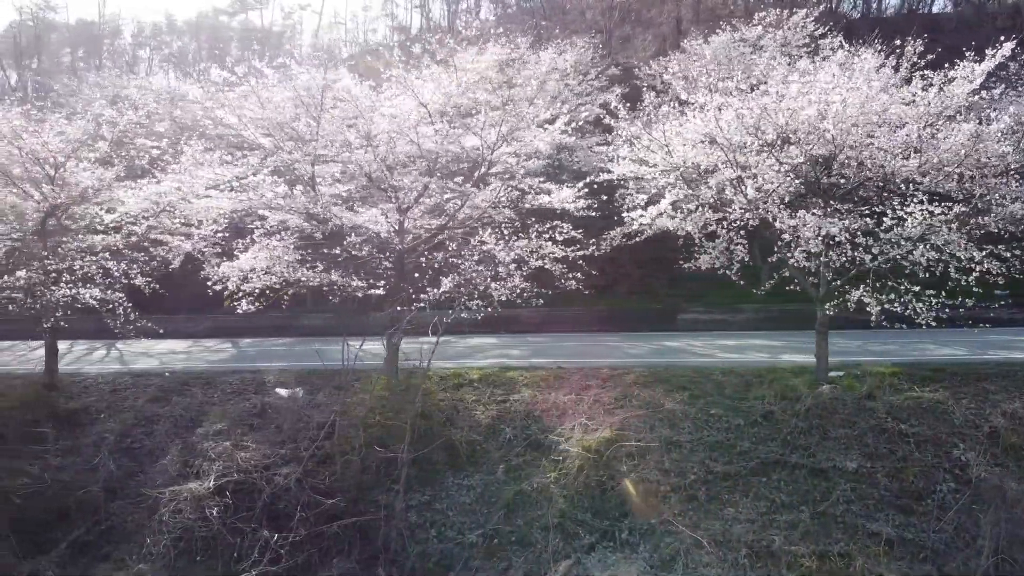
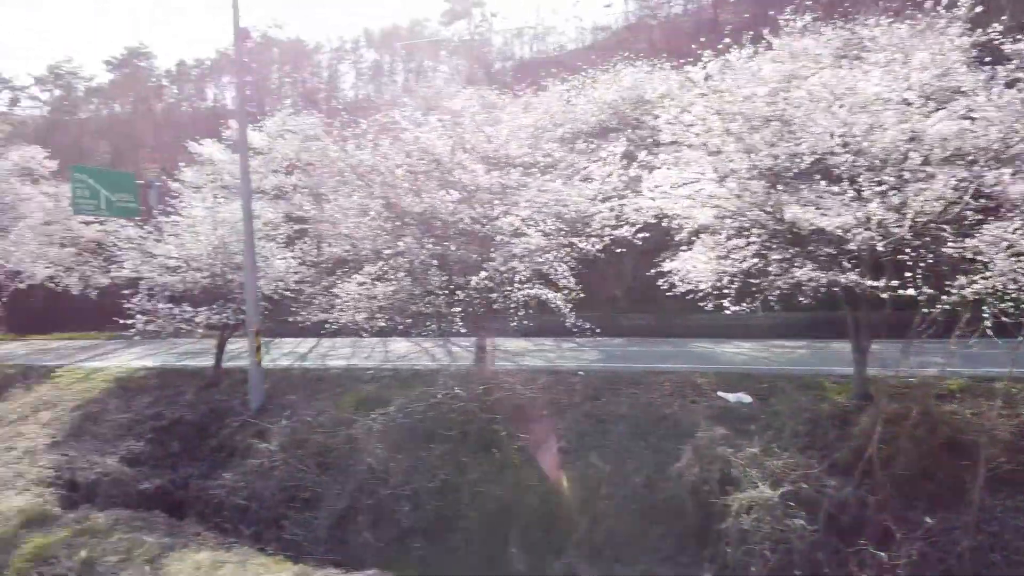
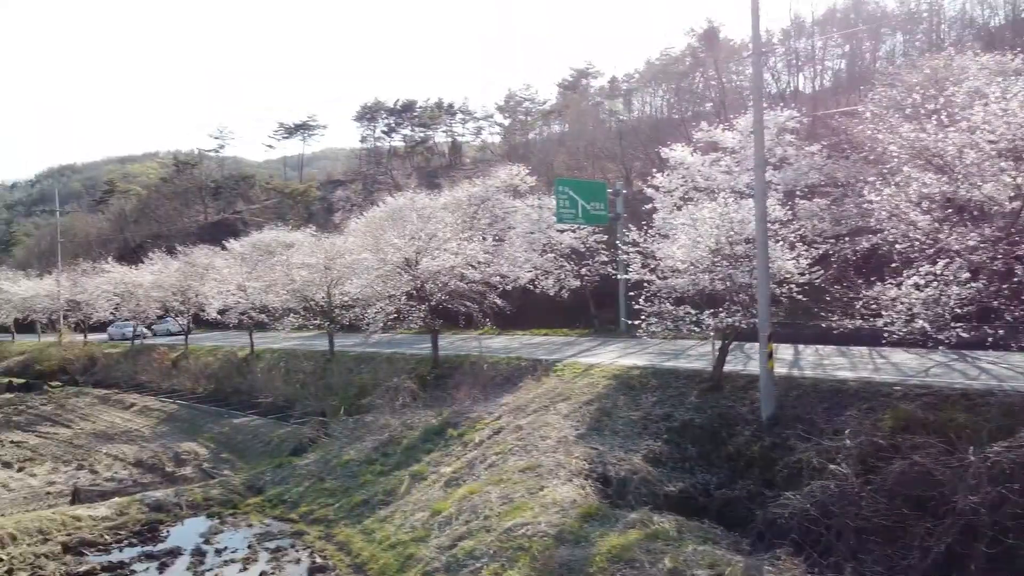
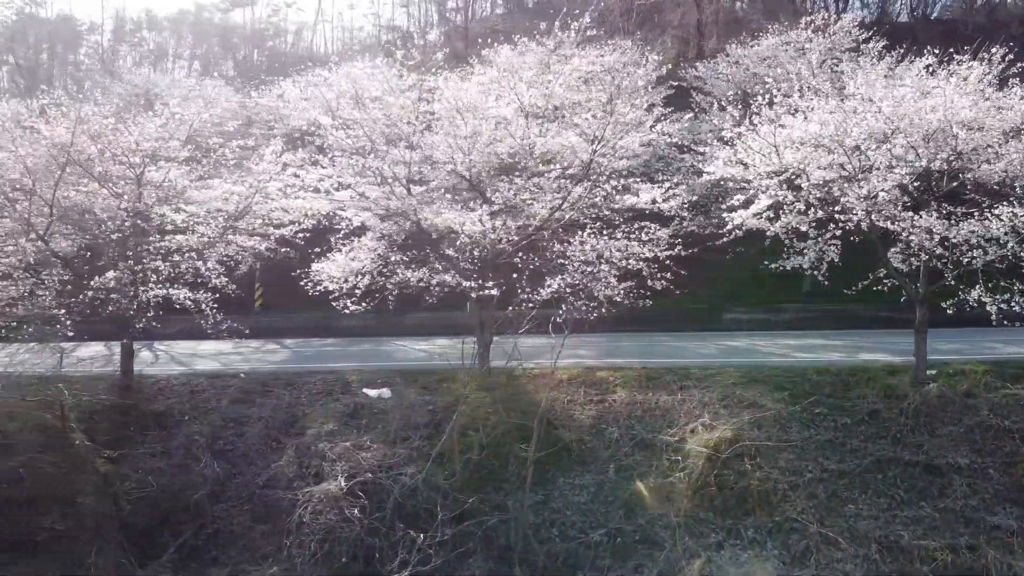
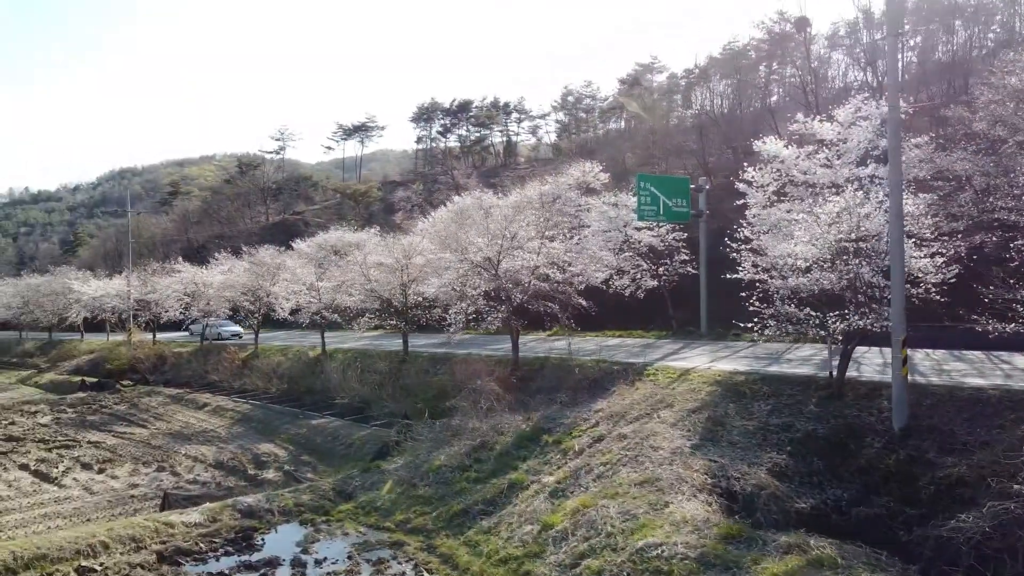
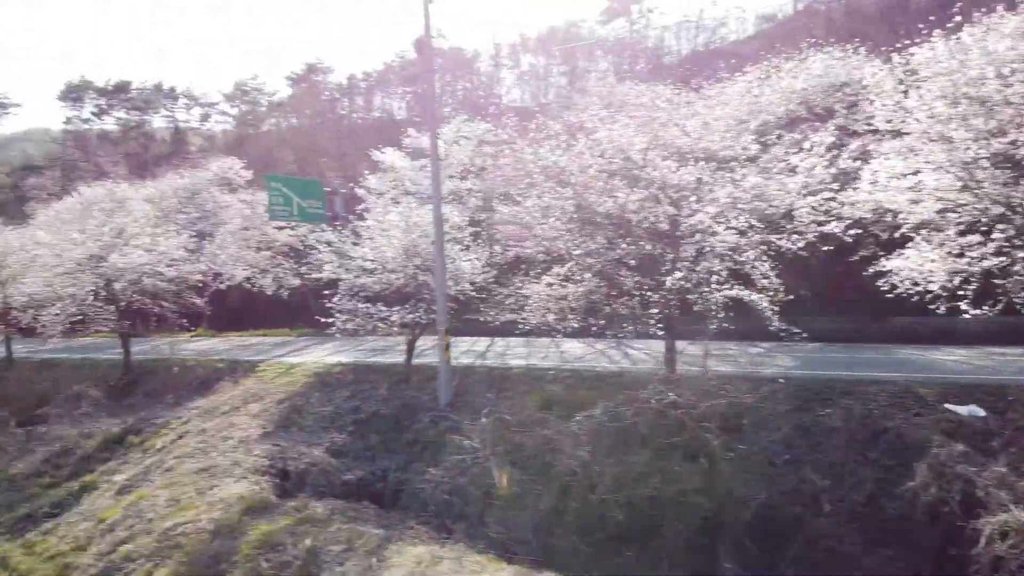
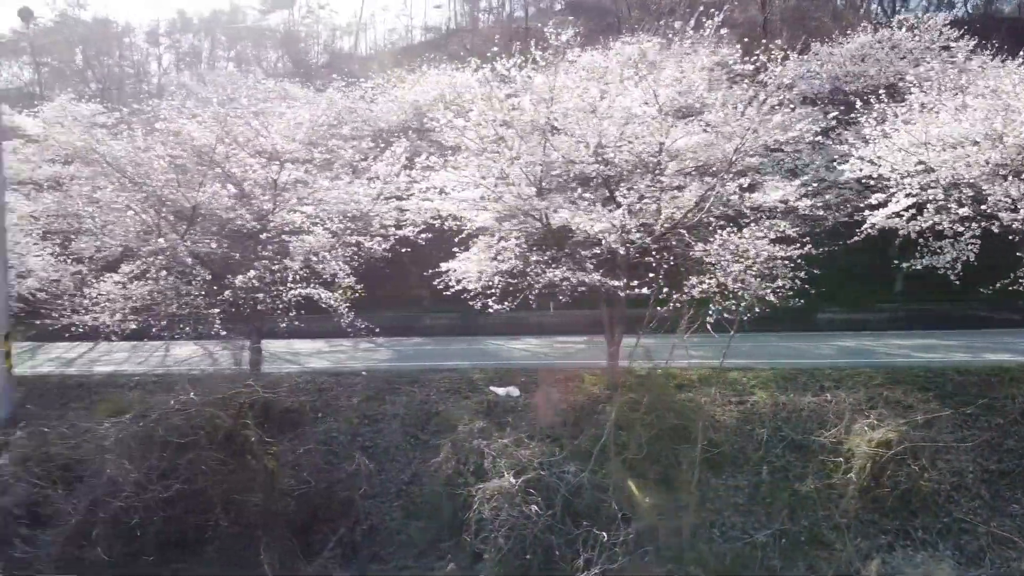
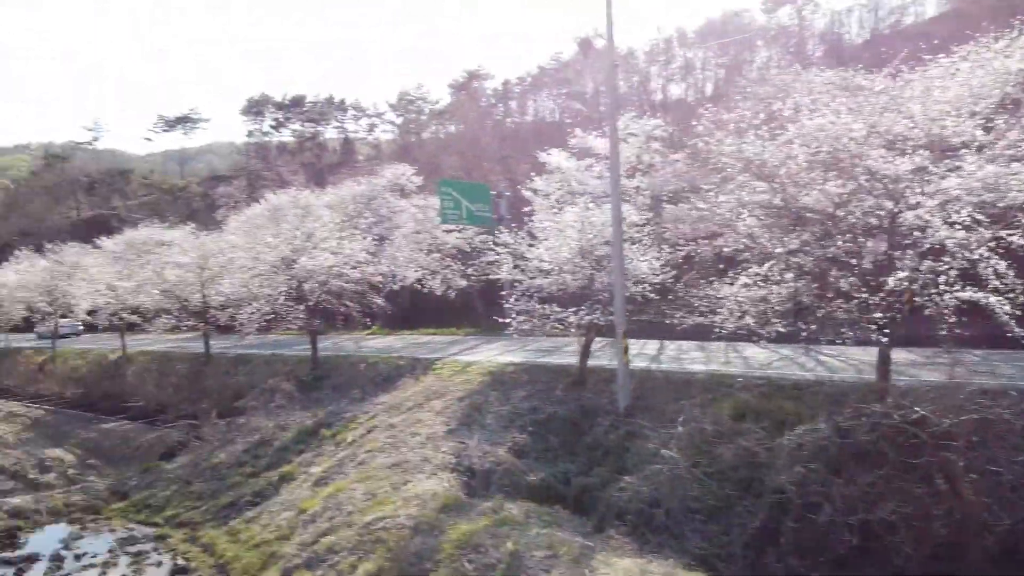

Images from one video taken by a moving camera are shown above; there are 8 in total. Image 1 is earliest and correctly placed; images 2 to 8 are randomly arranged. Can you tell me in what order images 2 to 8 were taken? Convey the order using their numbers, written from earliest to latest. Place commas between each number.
4, 7, 2, 6, 8, 3, 5
